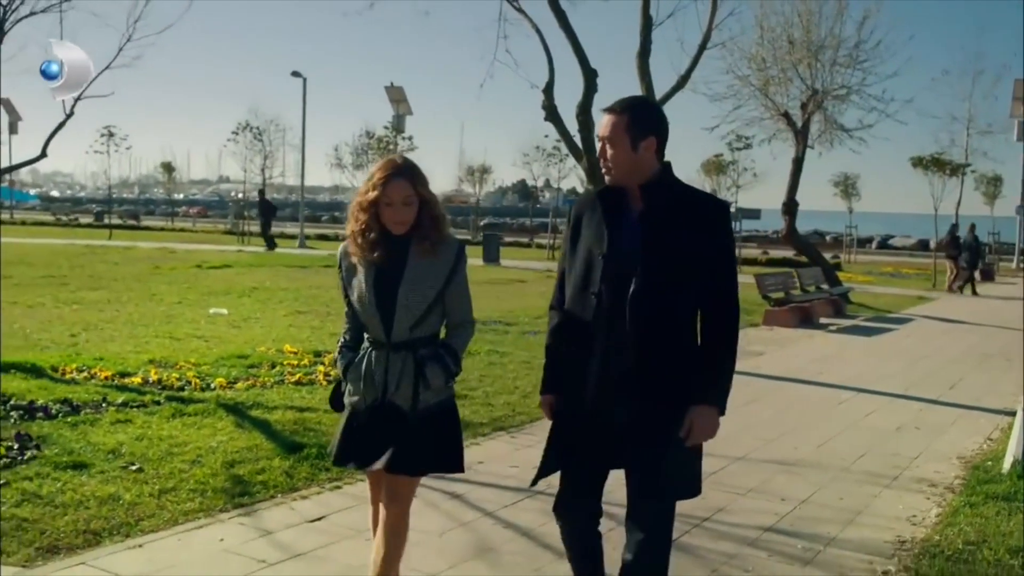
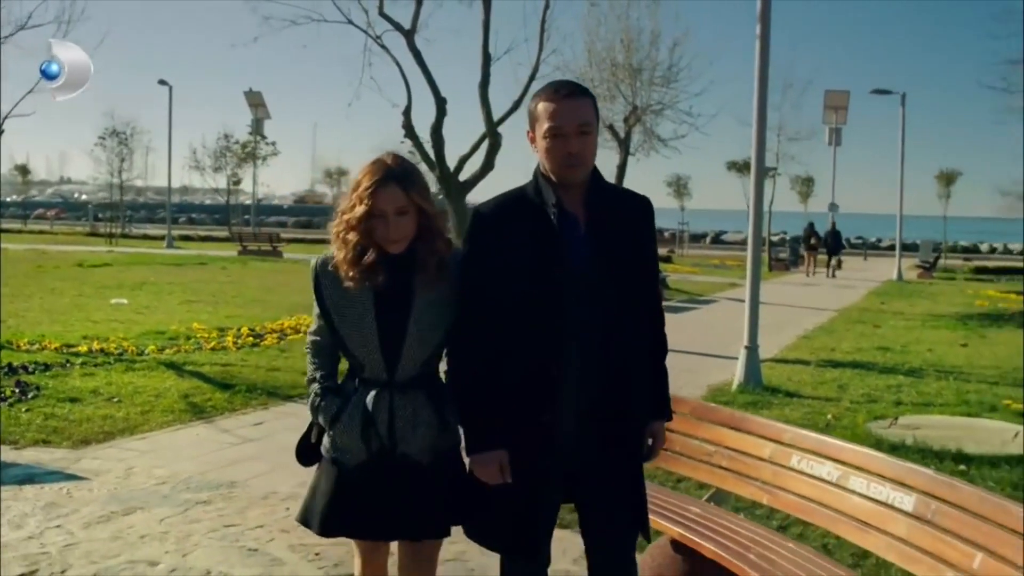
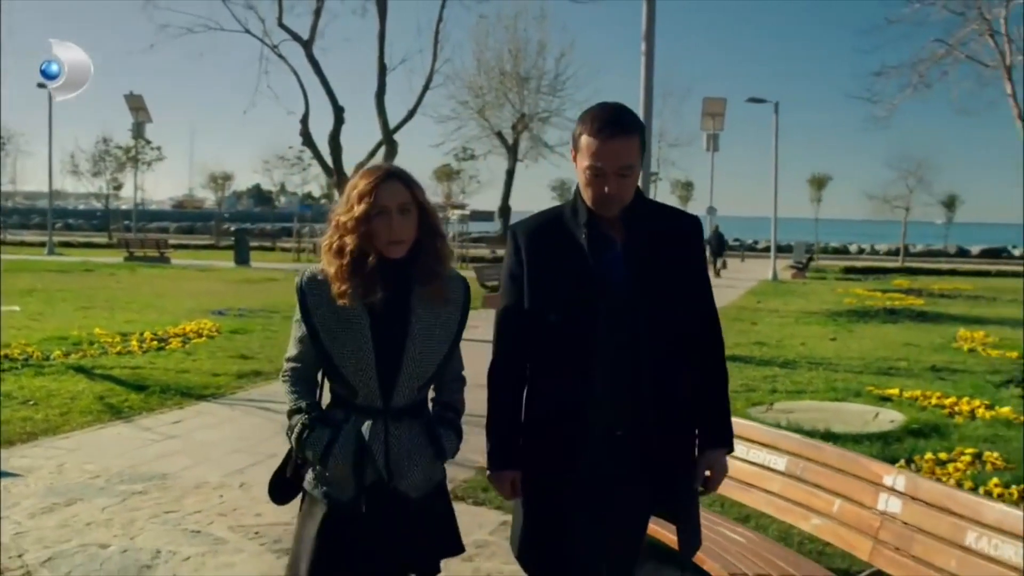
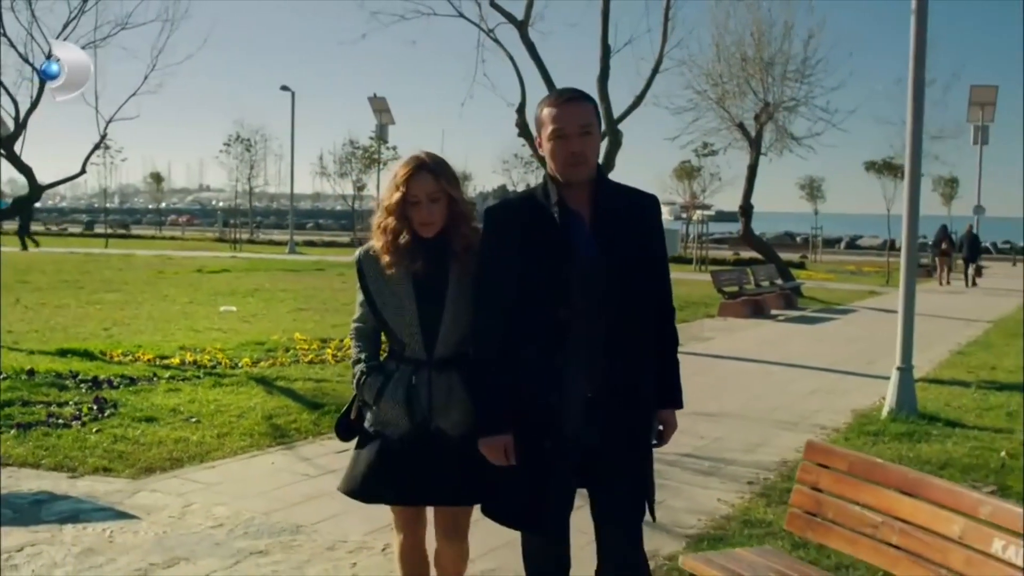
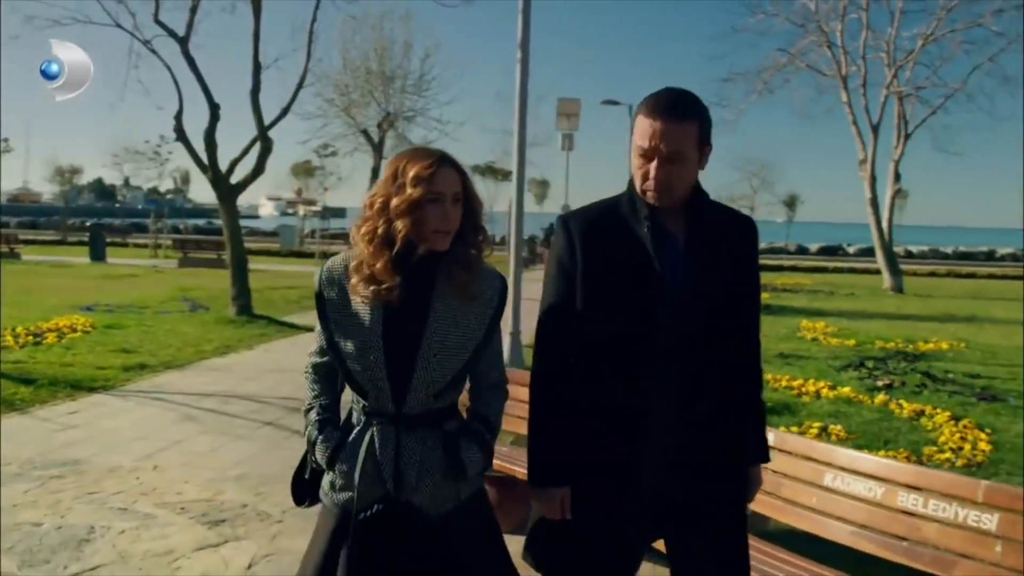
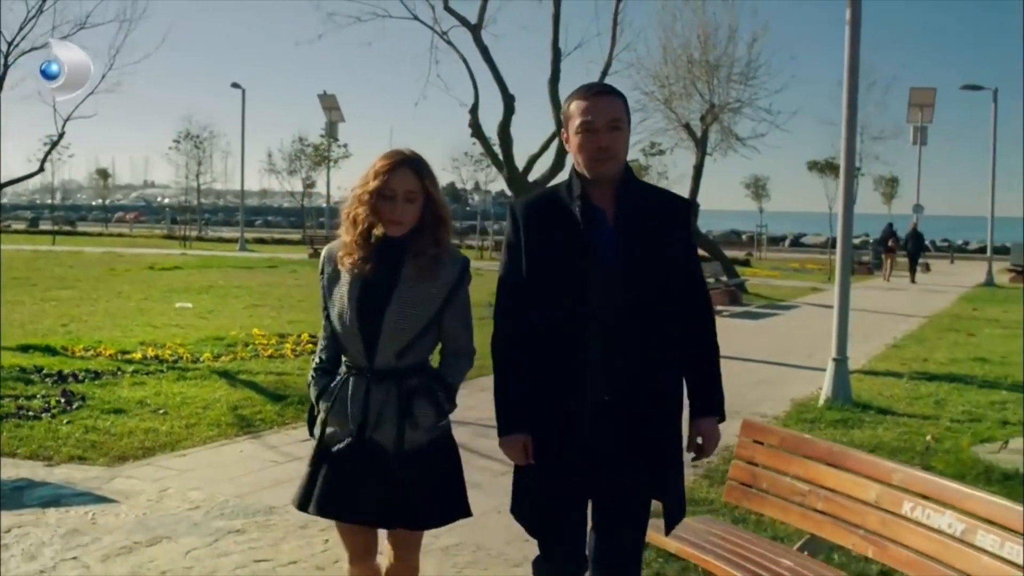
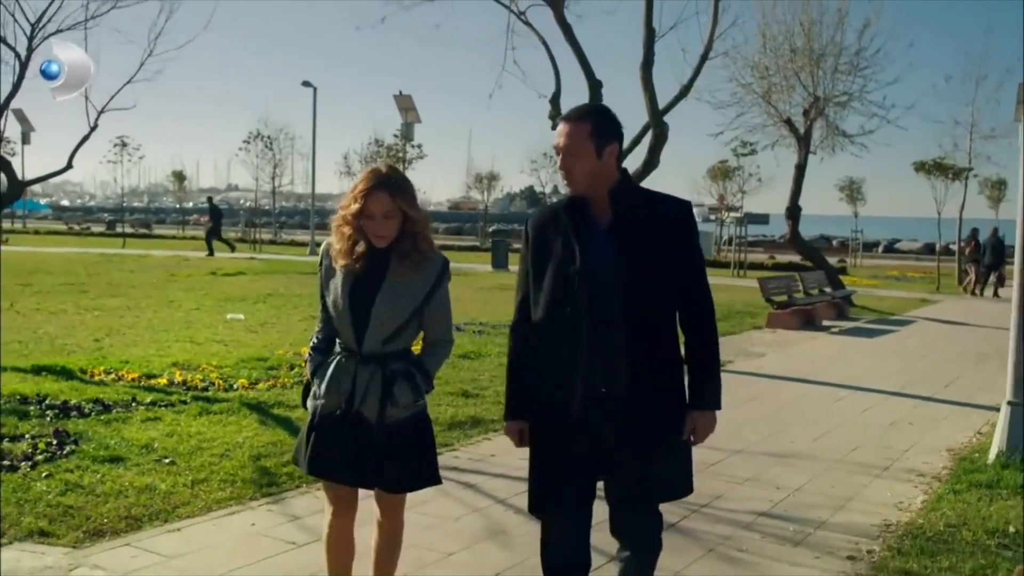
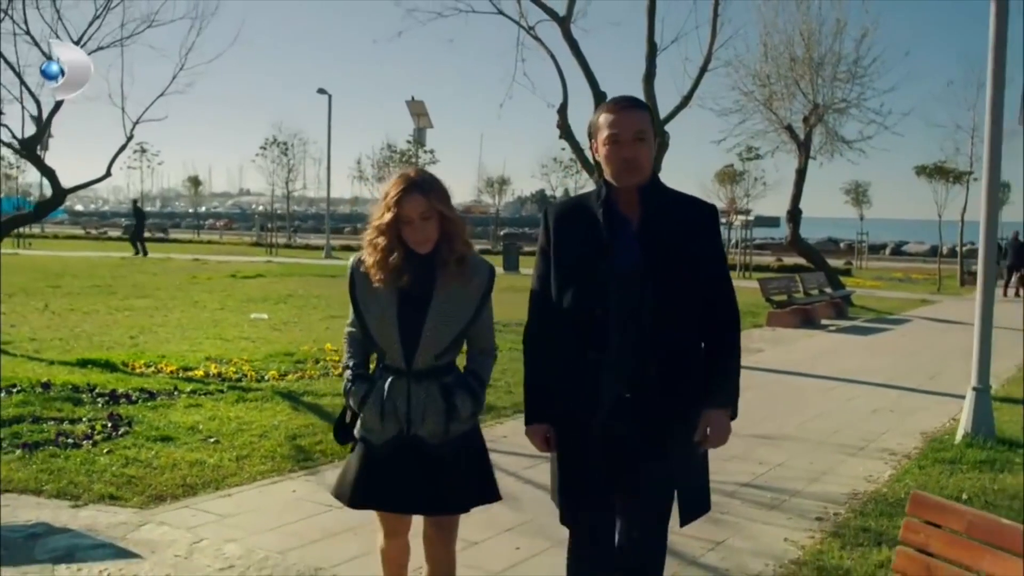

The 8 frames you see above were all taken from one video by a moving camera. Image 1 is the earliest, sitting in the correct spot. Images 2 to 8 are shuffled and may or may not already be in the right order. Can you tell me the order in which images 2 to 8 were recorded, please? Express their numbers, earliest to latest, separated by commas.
7, 8, 4, 6, 2, 3, 5
